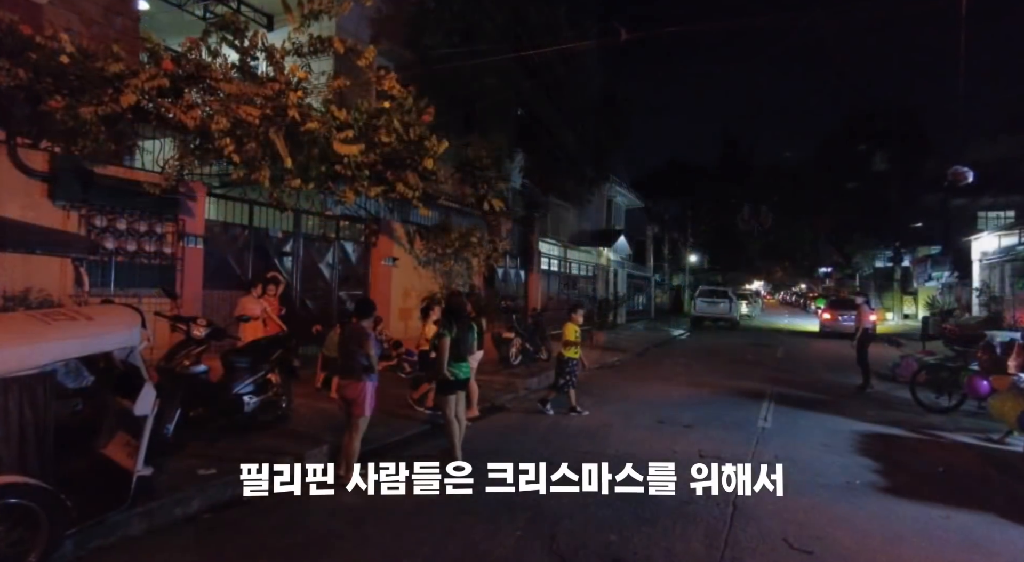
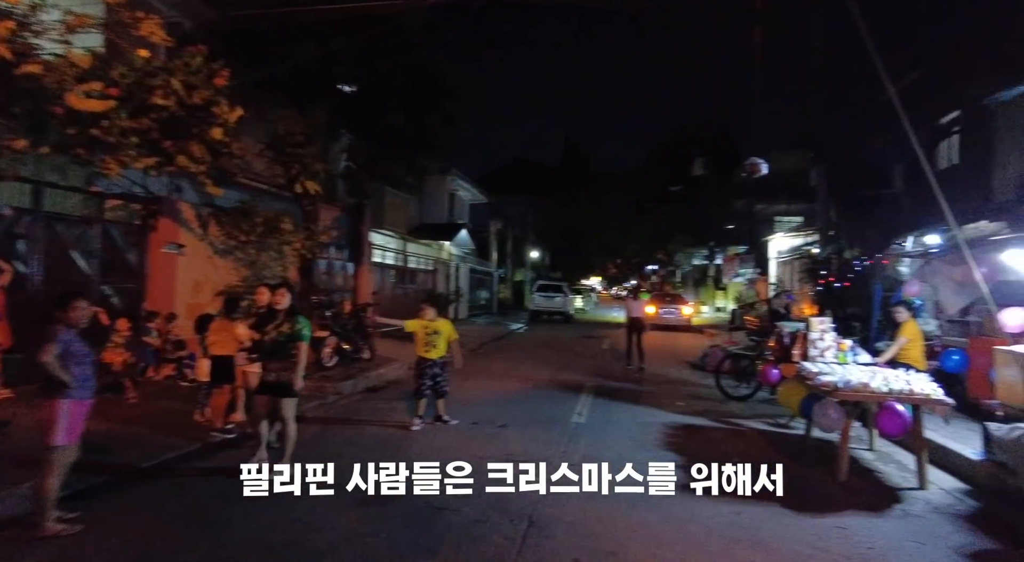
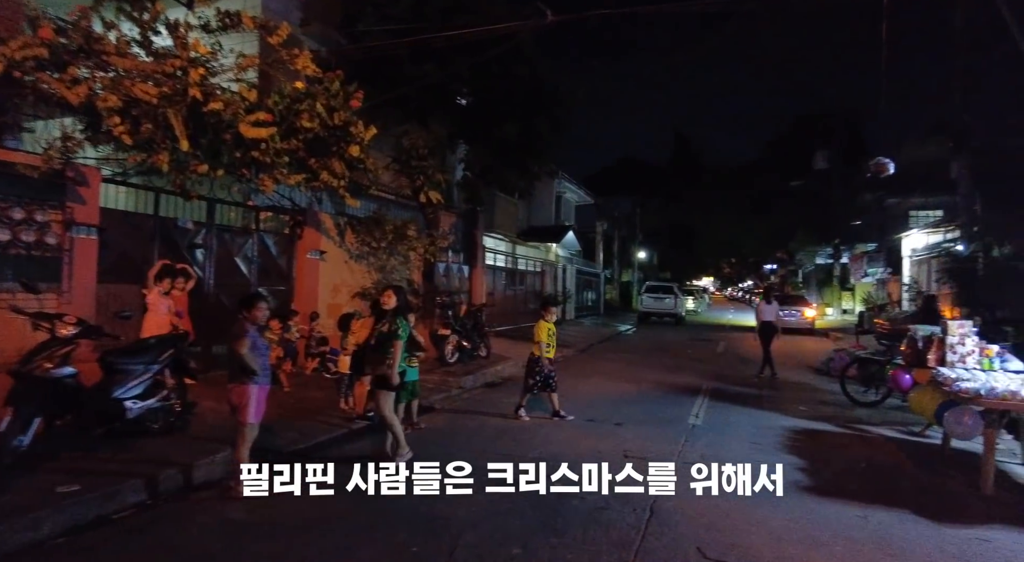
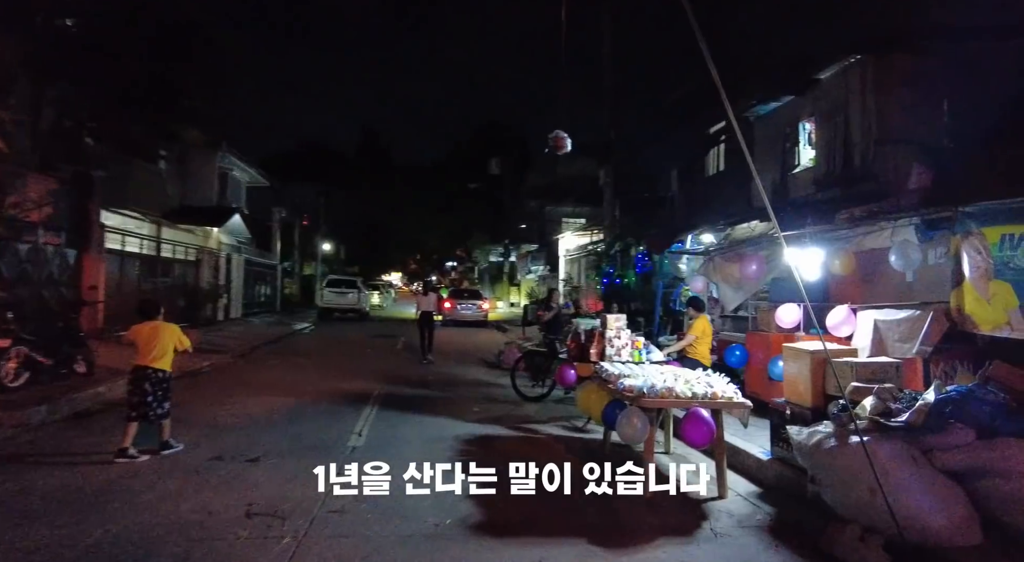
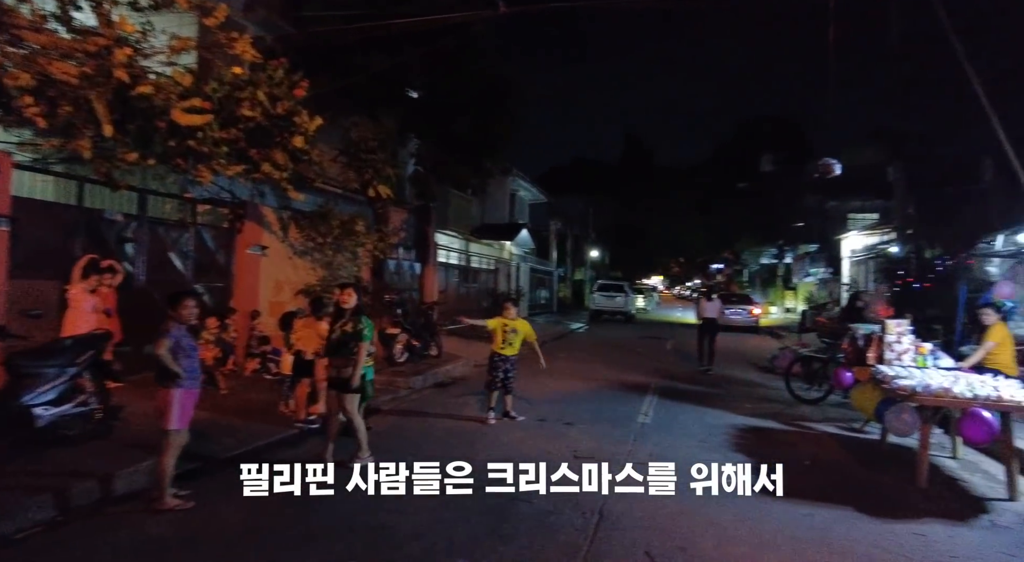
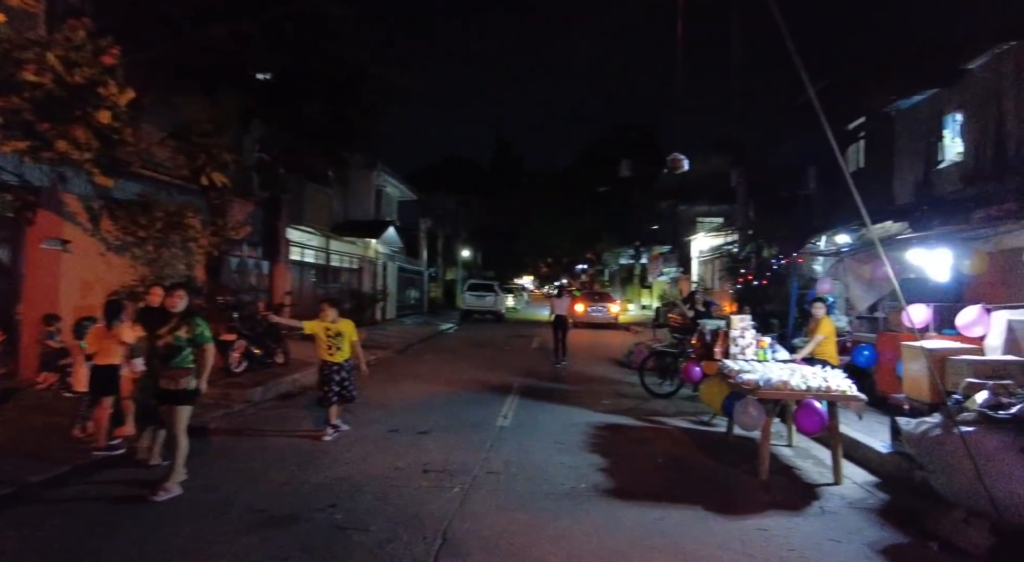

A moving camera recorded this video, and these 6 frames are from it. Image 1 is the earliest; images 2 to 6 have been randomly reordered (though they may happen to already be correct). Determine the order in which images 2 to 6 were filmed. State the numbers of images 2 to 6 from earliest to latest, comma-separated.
3, 5, 2, 6, 4
